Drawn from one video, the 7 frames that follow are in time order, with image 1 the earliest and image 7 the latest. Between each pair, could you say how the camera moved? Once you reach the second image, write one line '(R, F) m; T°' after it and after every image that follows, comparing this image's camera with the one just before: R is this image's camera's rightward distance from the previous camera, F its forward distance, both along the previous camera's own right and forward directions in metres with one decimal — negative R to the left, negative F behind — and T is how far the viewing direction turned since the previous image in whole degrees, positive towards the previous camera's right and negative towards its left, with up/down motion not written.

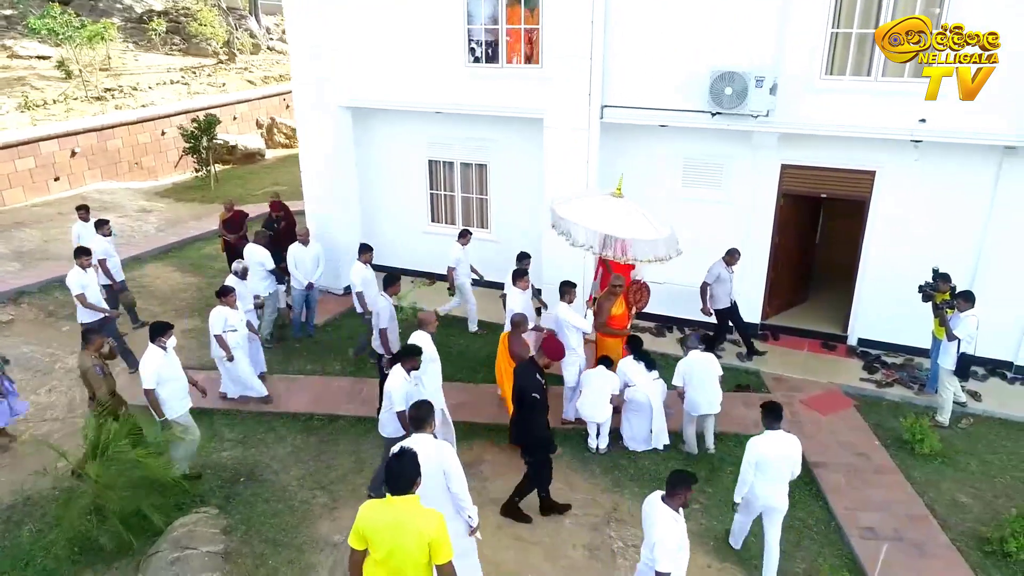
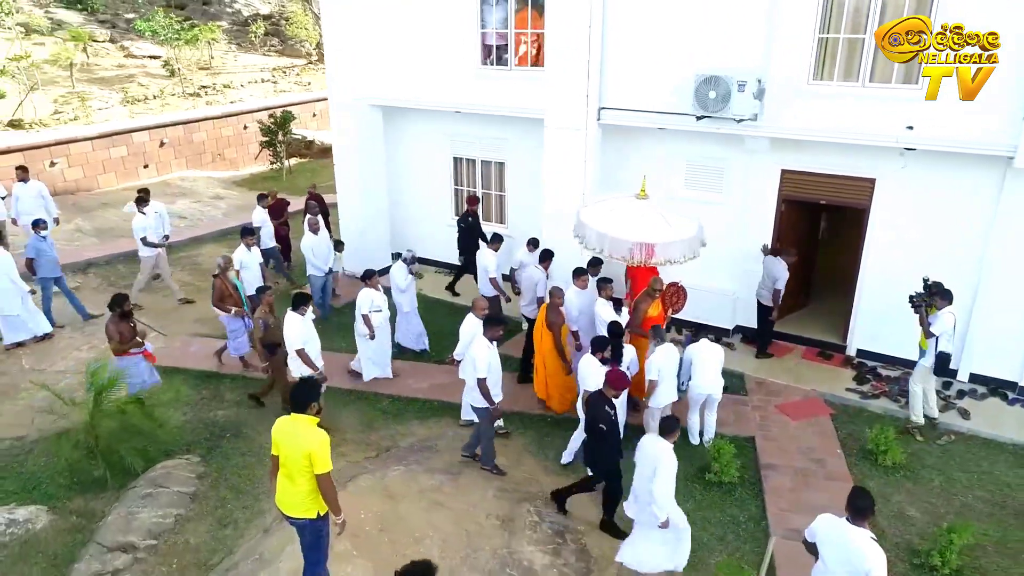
(+1.4, -0.3) m; -8°
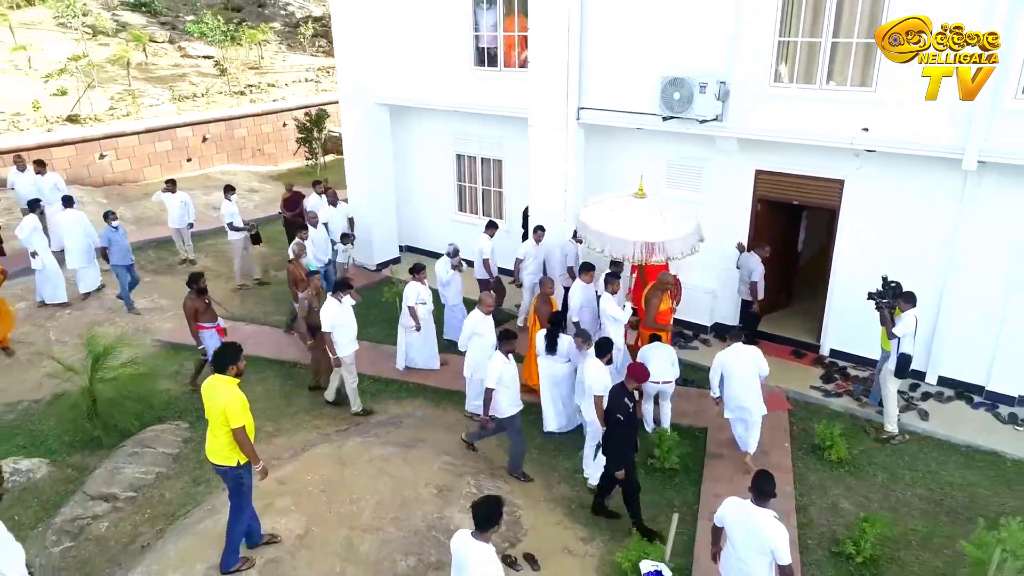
(+1.0, -0.4) m; -5°
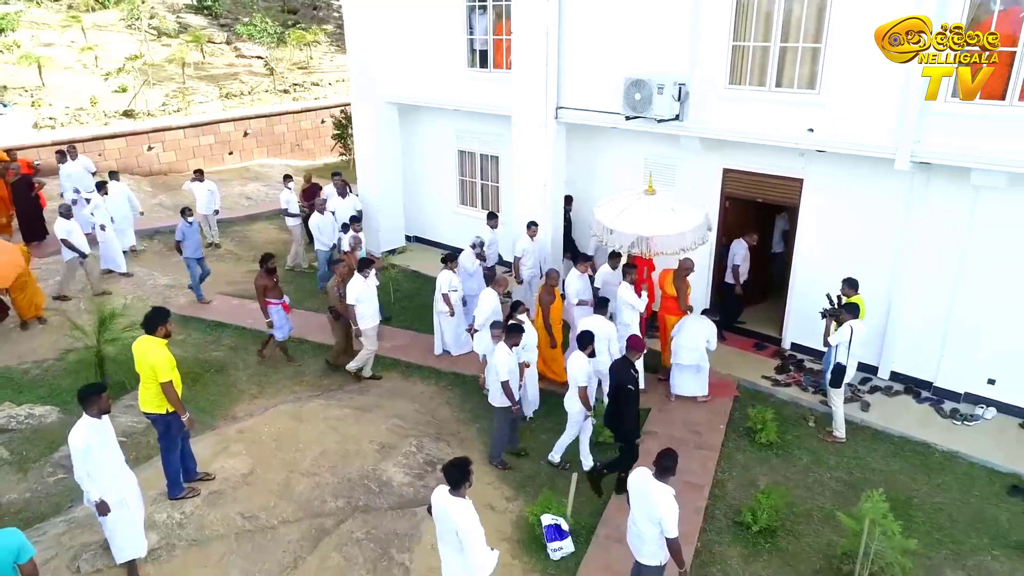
(+1.2, -0.6) m; -5°
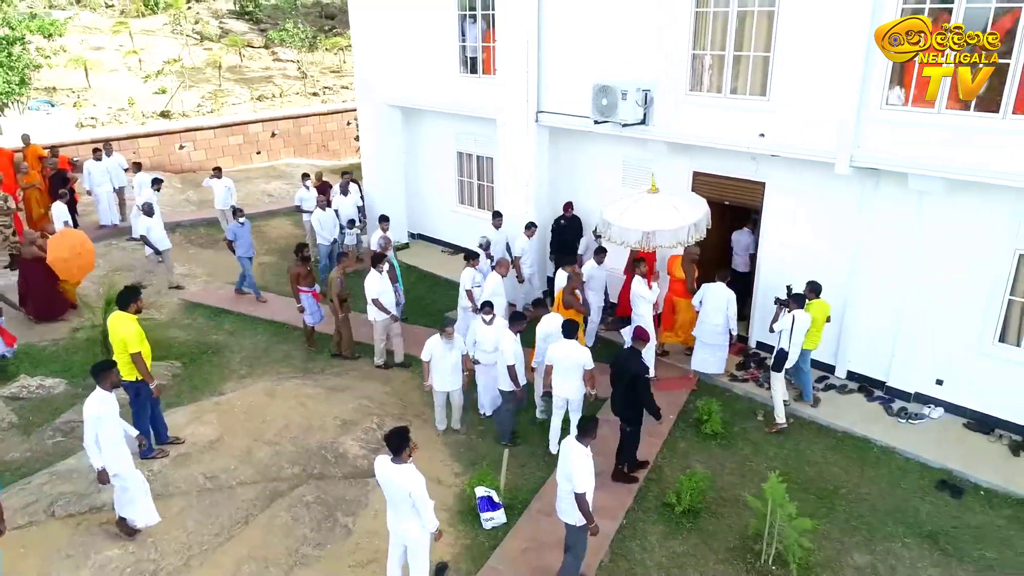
(+1.0, -0.5) m; -4°
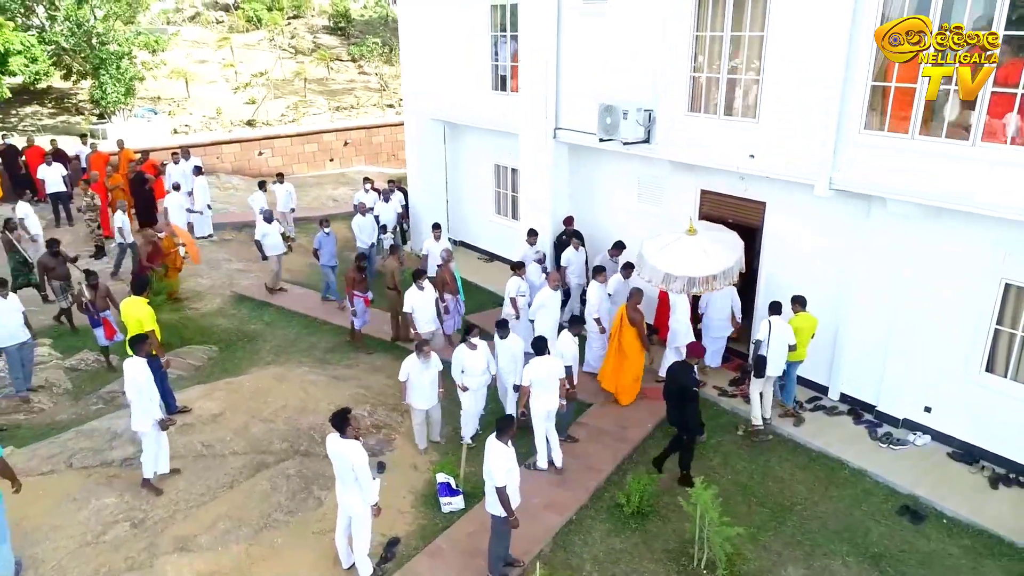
(+1.3, -0.5) m; -7°
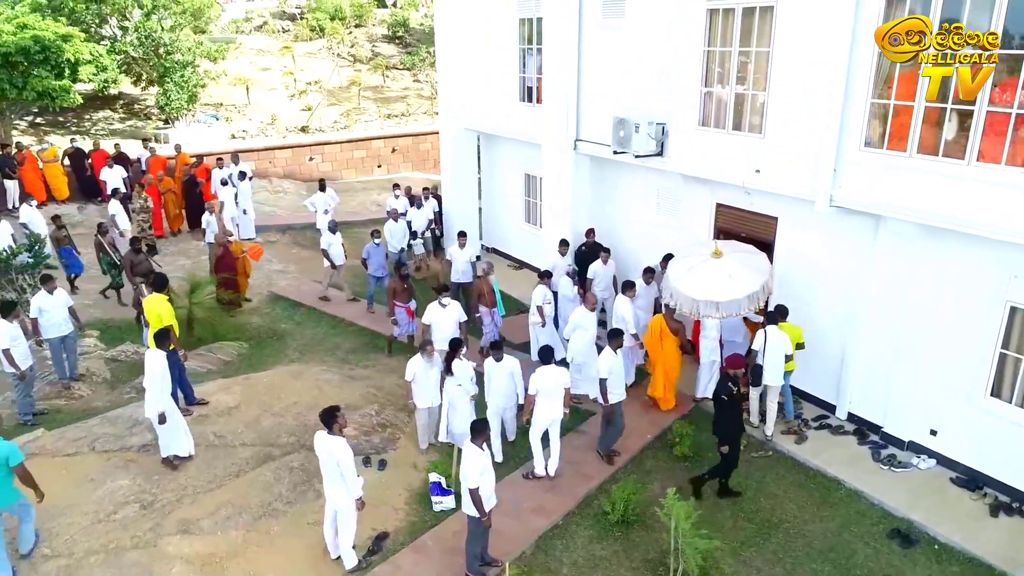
(+0.7, -0.2) m; -5°
